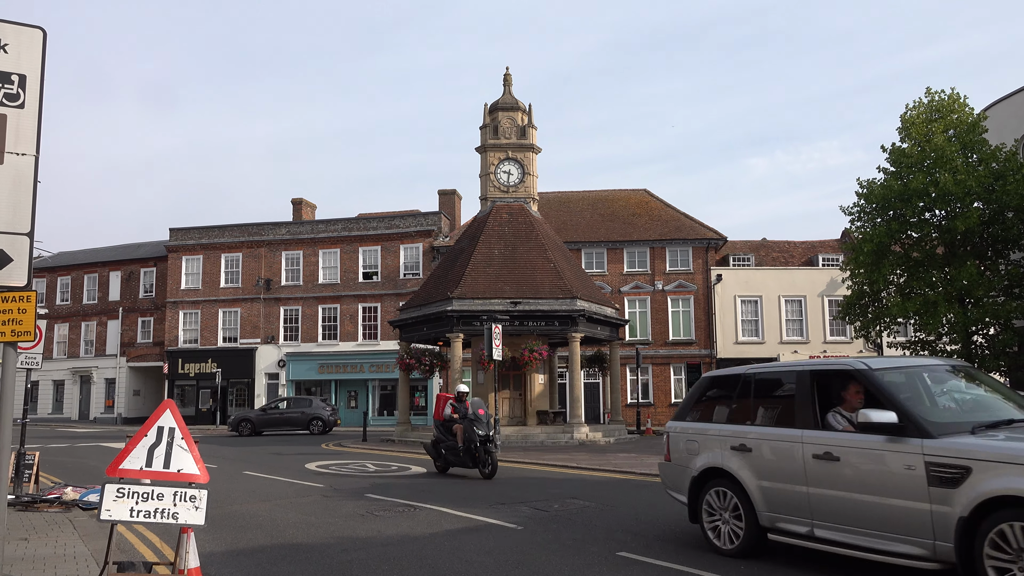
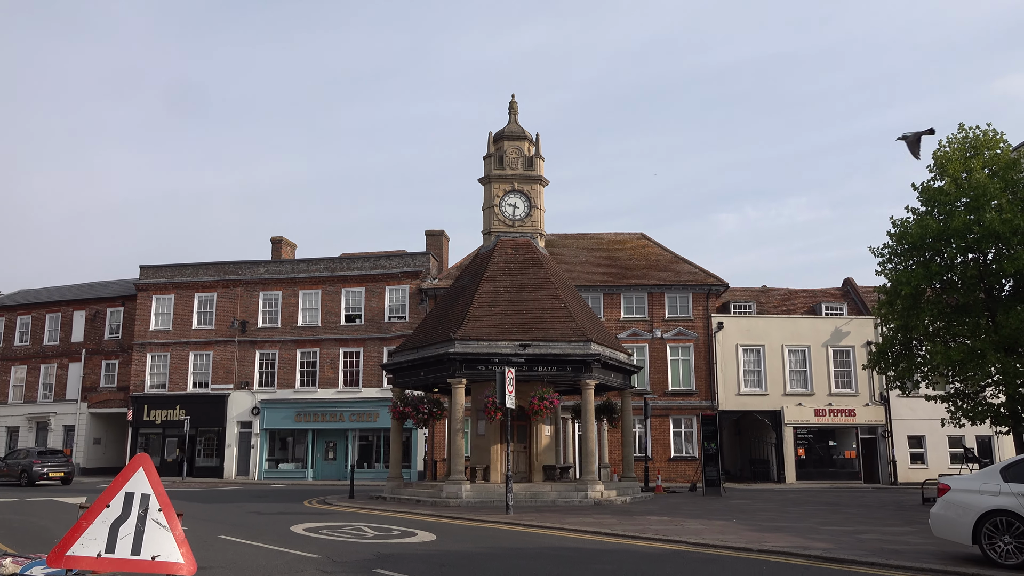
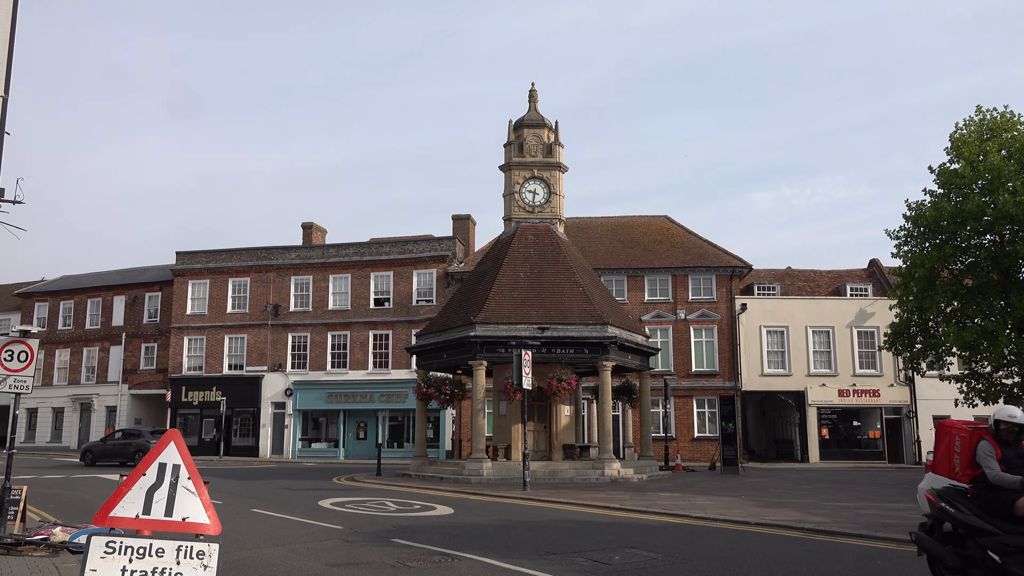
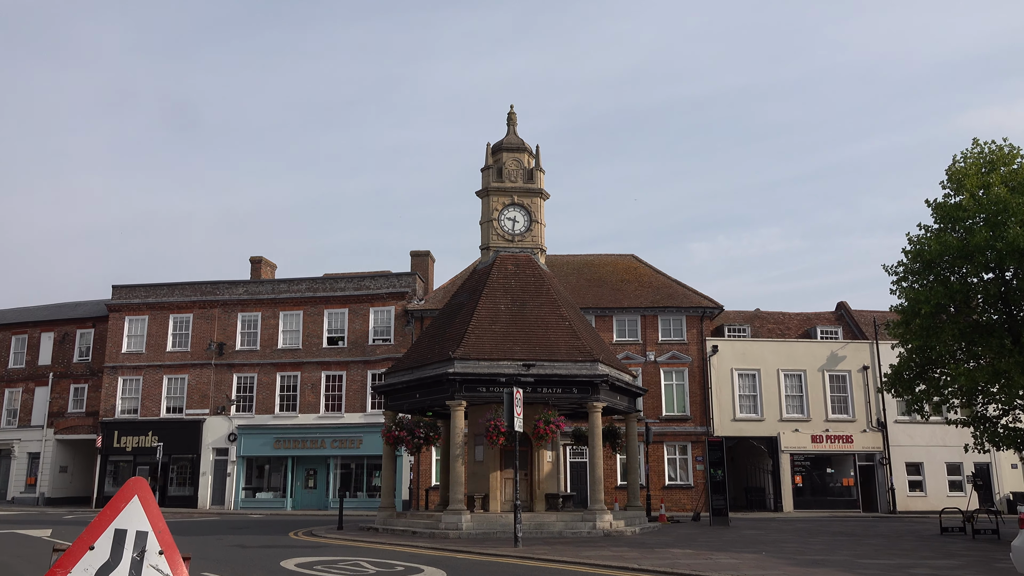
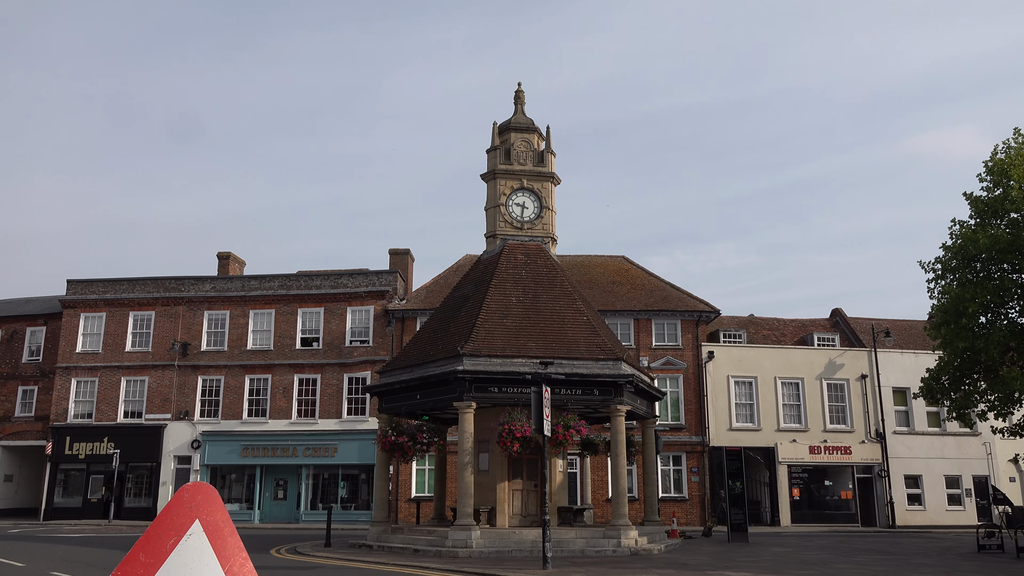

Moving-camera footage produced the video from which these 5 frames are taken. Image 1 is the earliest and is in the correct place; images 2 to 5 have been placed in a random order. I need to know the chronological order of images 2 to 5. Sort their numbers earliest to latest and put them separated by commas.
3, 2, 4, 5
